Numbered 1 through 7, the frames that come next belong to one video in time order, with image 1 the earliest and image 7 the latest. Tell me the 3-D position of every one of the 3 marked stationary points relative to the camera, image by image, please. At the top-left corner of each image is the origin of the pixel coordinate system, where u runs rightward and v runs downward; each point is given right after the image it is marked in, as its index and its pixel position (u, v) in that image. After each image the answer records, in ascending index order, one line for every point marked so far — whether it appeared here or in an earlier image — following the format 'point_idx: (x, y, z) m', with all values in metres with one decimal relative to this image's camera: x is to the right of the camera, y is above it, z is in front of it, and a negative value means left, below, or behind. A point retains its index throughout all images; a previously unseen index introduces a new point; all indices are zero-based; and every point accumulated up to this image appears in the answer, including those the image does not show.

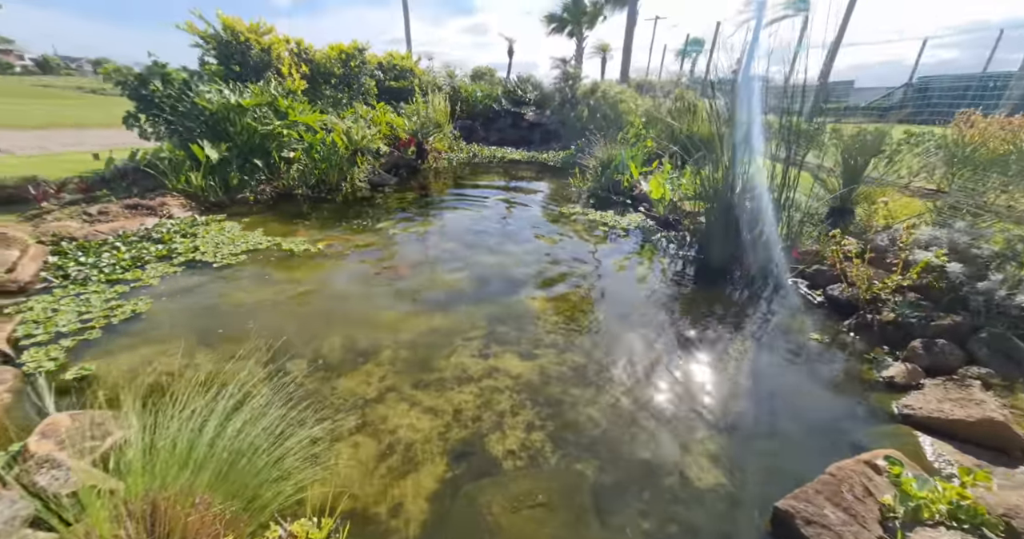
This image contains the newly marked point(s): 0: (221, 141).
0: (-3.6, +1.5, +5.0) m
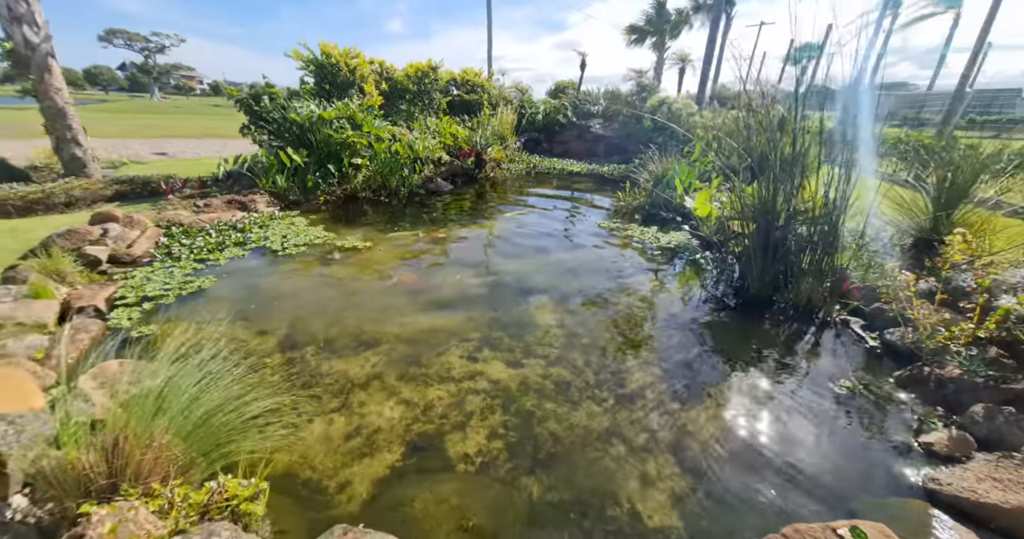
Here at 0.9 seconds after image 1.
0: (-2.9, +1.7, +5.8) m
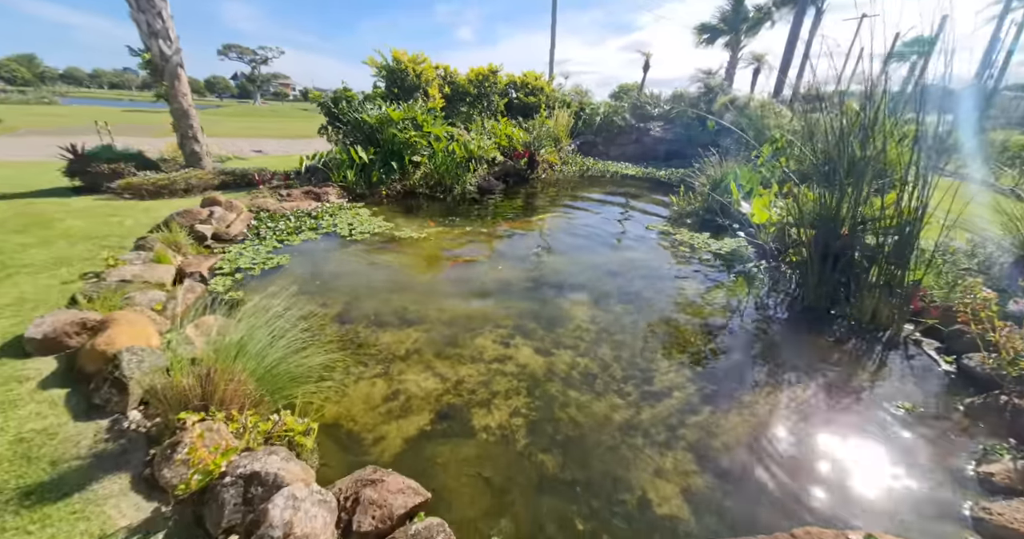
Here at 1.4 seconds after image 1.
0: (-2.1, +1.8, +6.3) m
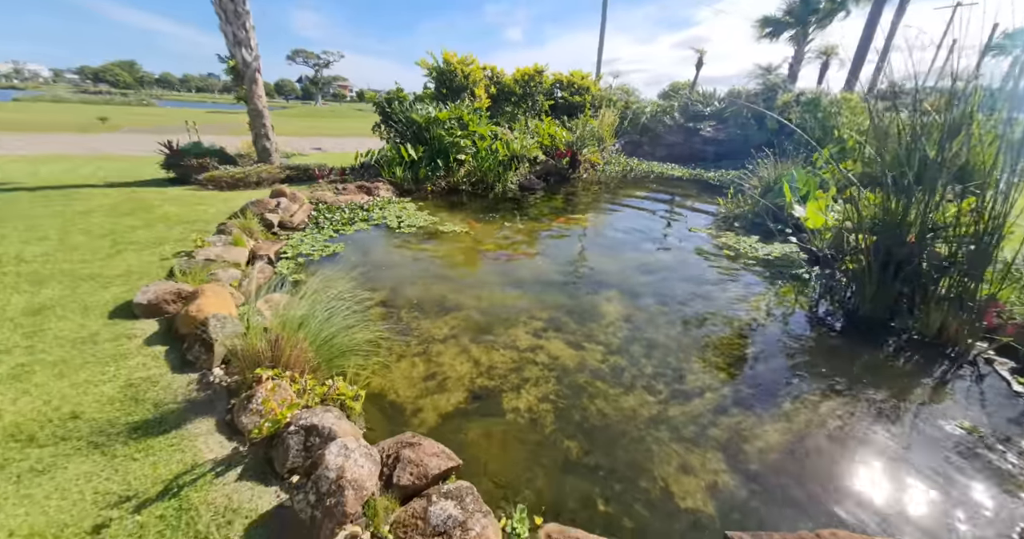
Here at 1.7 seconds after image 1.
0: (-1.4, +2.0, +6.6) m
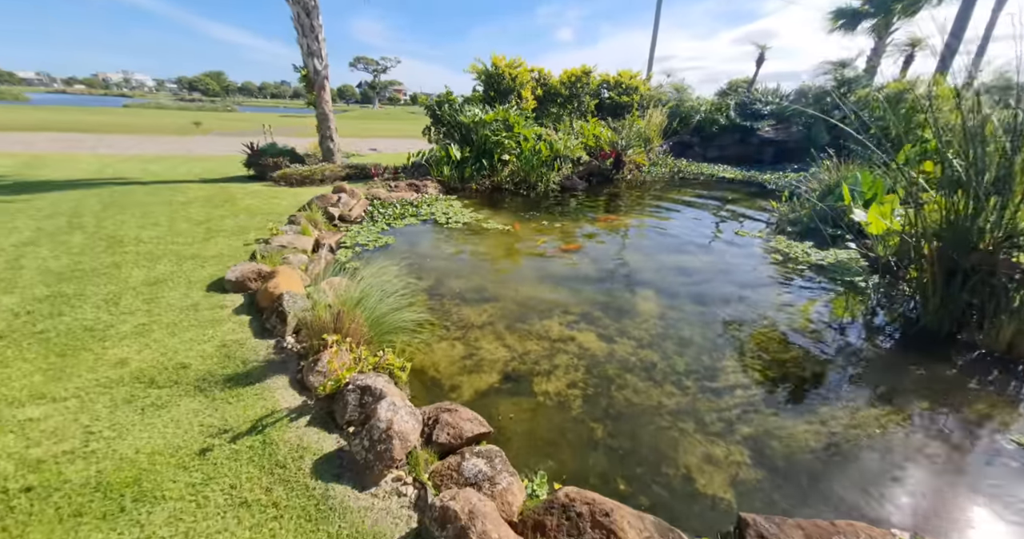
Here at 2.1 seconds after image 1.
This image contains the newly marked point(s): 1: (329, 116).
0: (-0.7, +2.0, +6.9) m
1: (-3.1, +2.6, +7.2) m
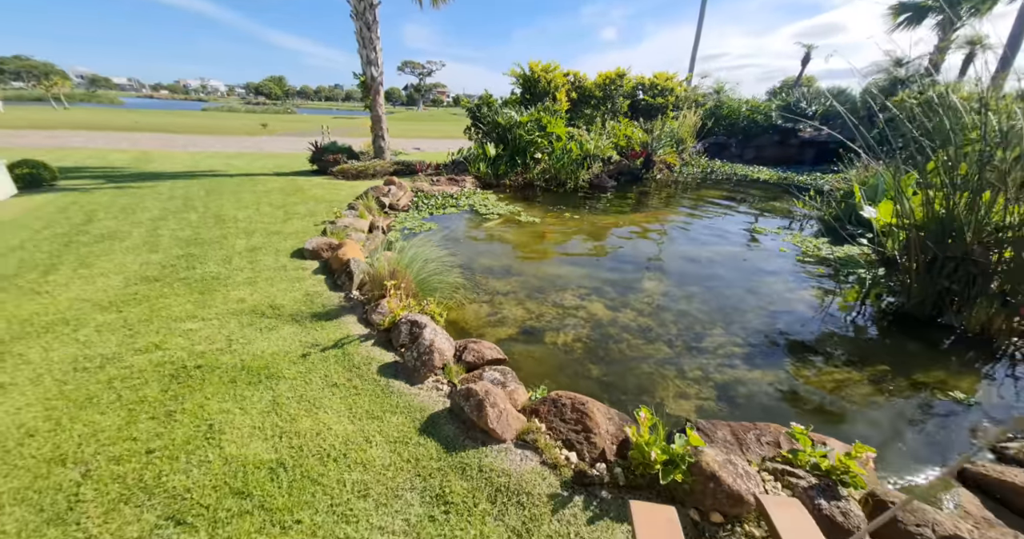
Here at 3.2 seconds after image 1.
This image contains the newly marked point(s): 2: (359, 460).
0: (-0.2, +2.3, +7.6) m
1: (-2.5, +2.9, +8.1) m
2: (-0.6, -0.8, +1.7) m
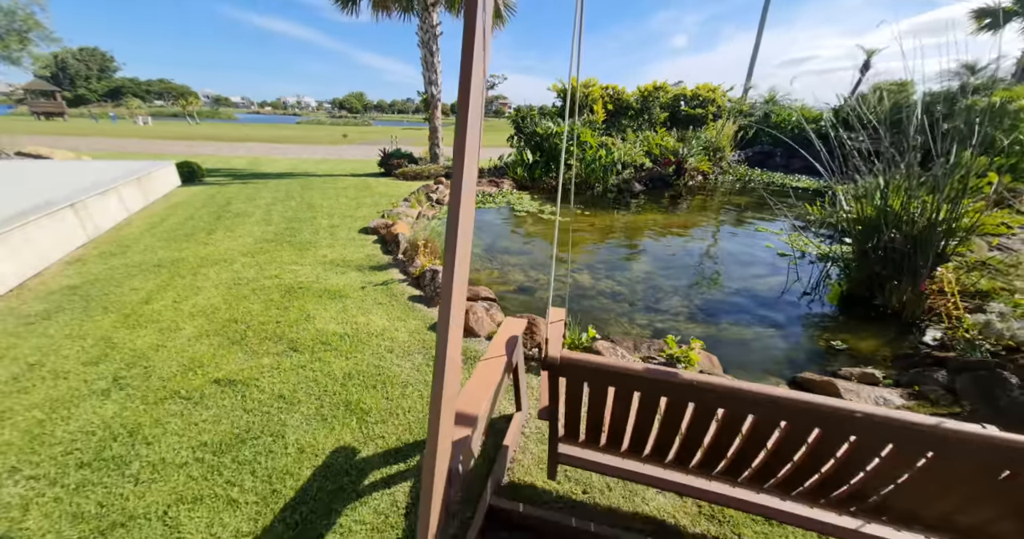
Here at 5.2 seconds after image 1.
0: (+0.6, +2.4, +8.7) m
1: (-1.7, +3.2, +9.5) m
2: (-0.8, -0.5, +2.9) m
